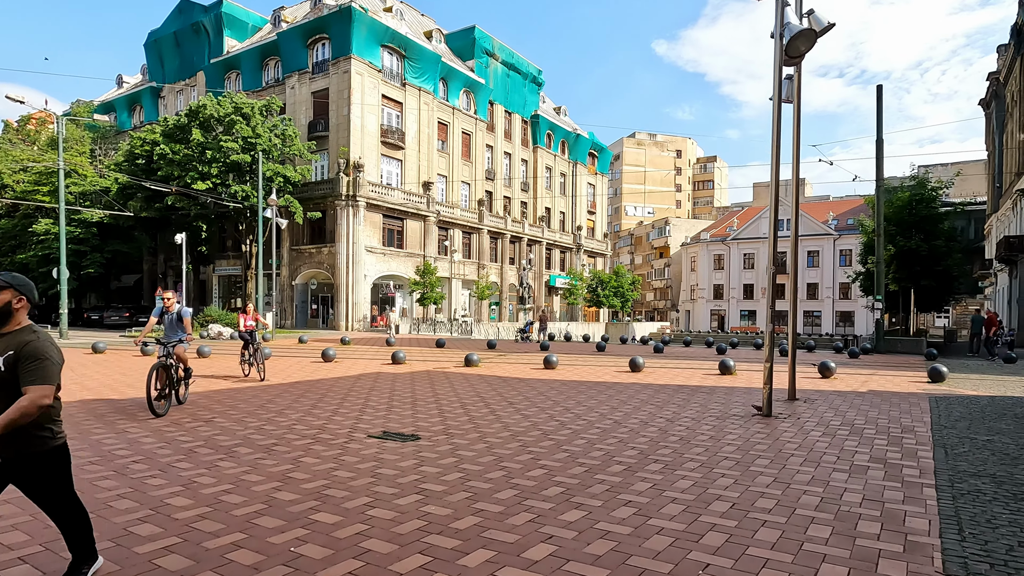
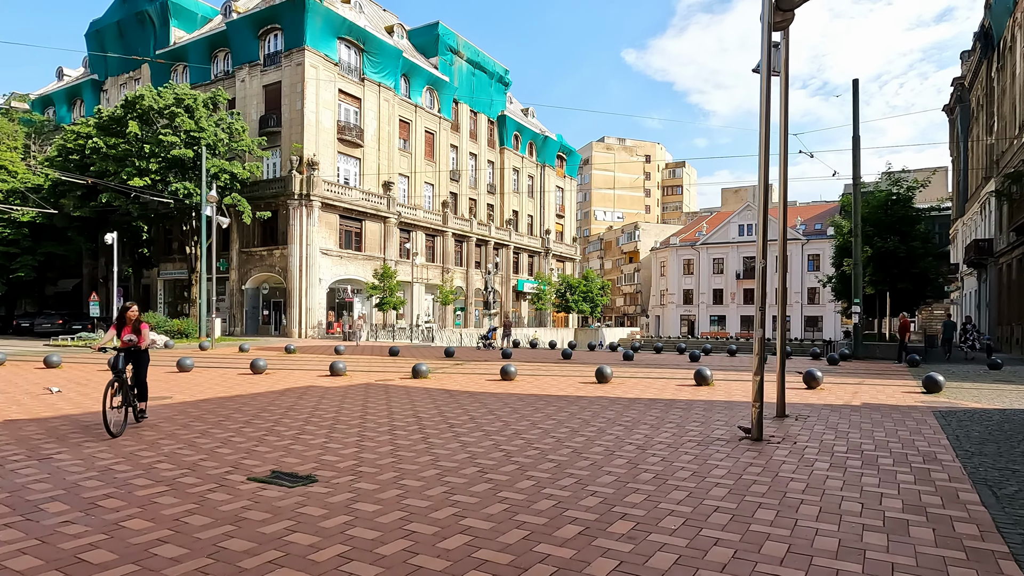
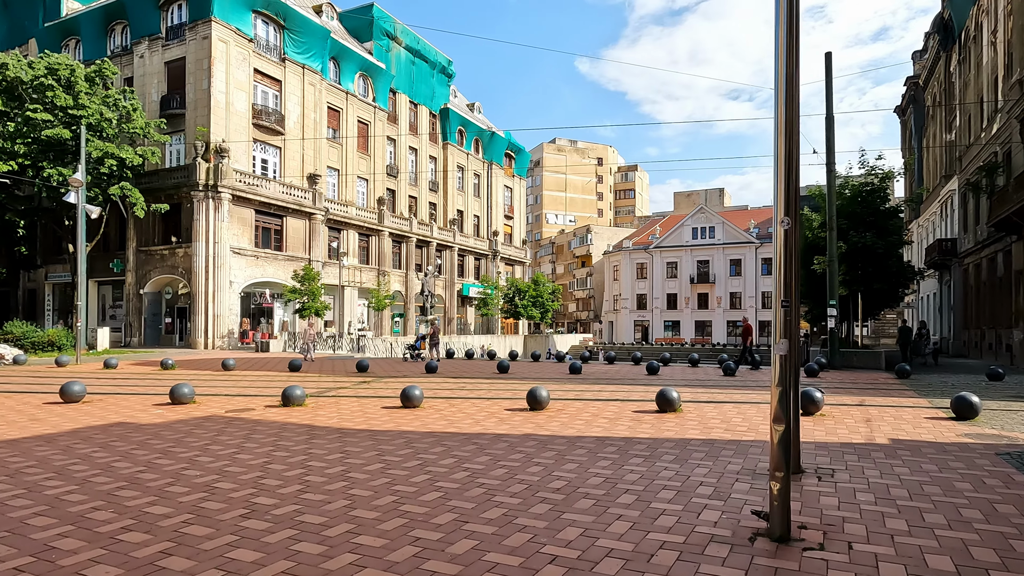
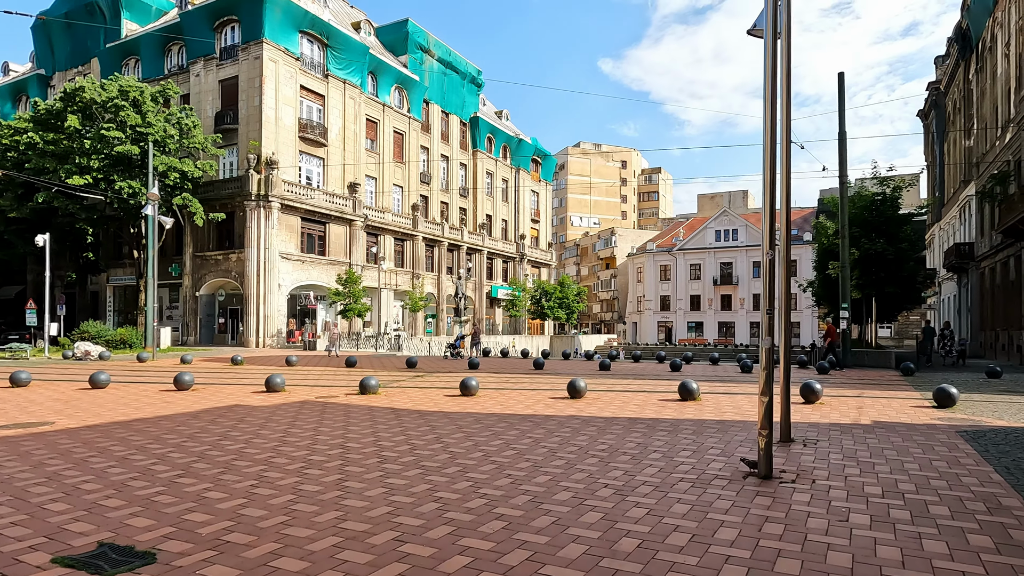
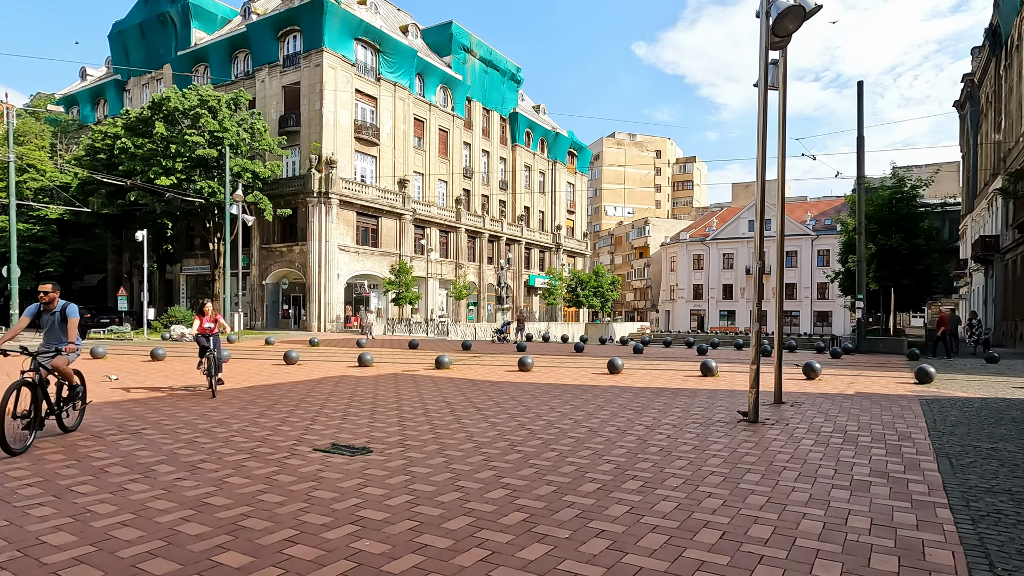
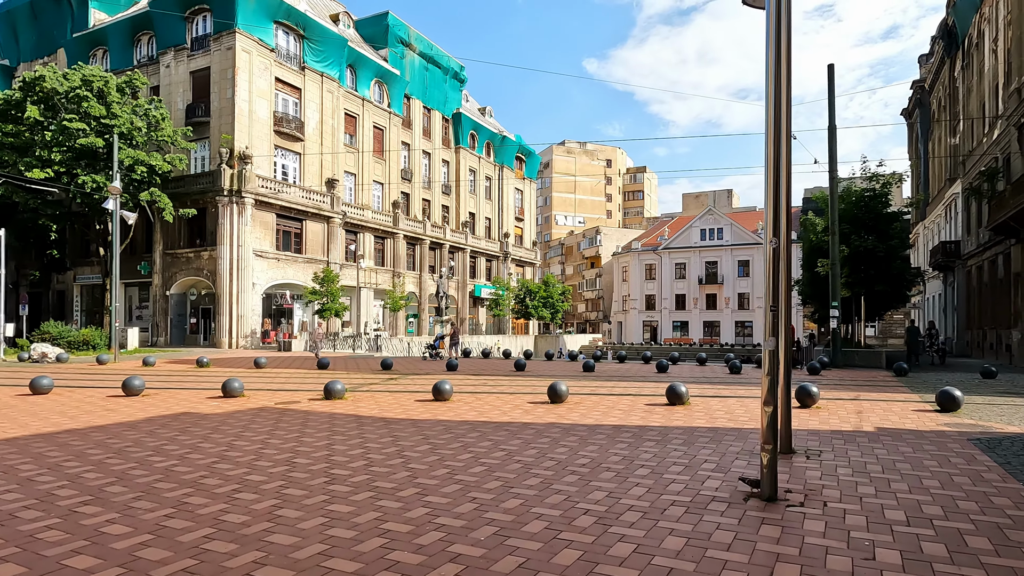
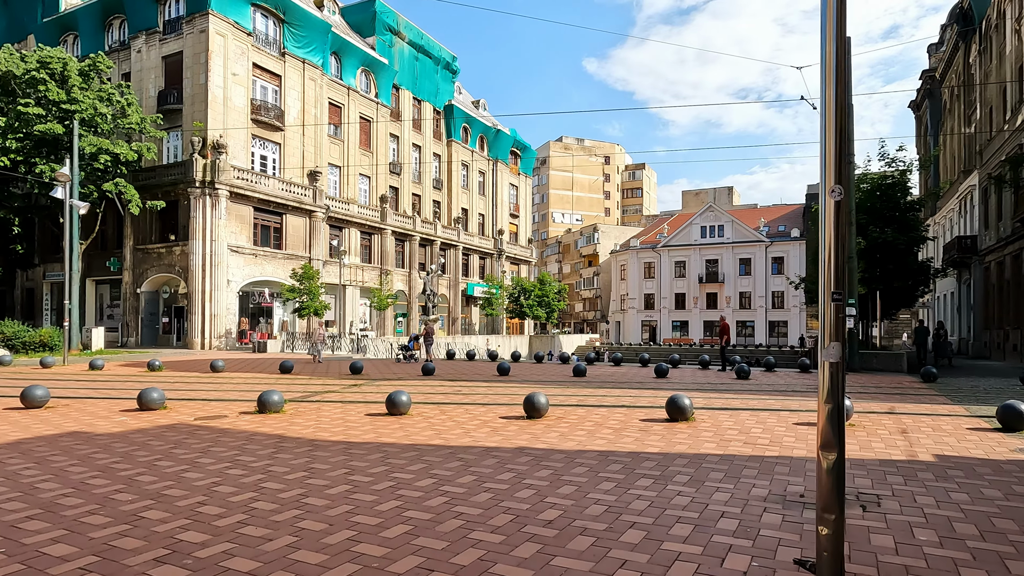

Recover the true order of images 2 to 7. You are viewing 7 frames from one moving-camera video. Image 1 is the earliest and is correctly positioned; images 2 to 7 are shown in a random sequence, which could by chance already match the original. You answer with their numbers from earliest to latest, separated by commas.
5, 2, 4, 6, 3, 7
